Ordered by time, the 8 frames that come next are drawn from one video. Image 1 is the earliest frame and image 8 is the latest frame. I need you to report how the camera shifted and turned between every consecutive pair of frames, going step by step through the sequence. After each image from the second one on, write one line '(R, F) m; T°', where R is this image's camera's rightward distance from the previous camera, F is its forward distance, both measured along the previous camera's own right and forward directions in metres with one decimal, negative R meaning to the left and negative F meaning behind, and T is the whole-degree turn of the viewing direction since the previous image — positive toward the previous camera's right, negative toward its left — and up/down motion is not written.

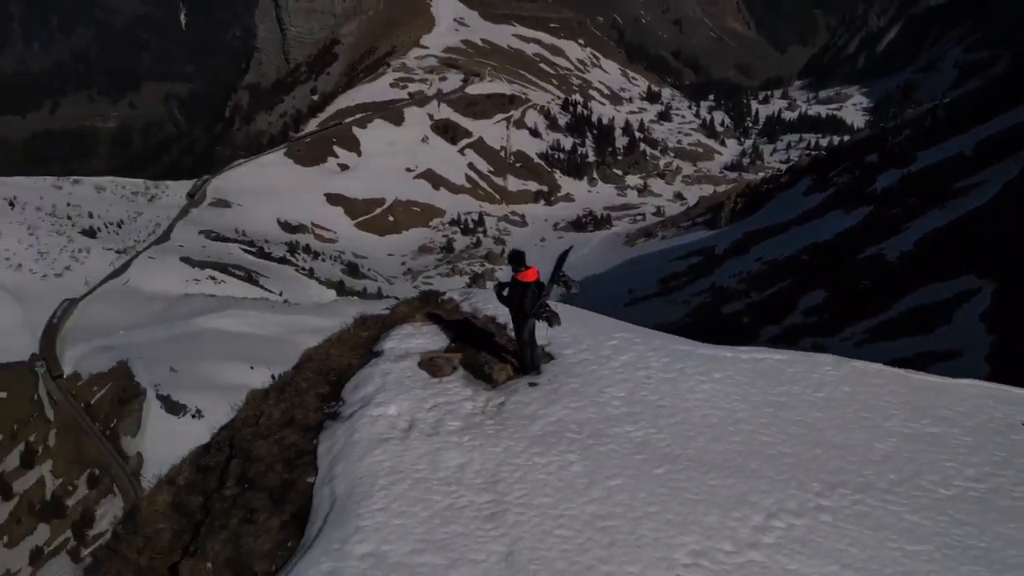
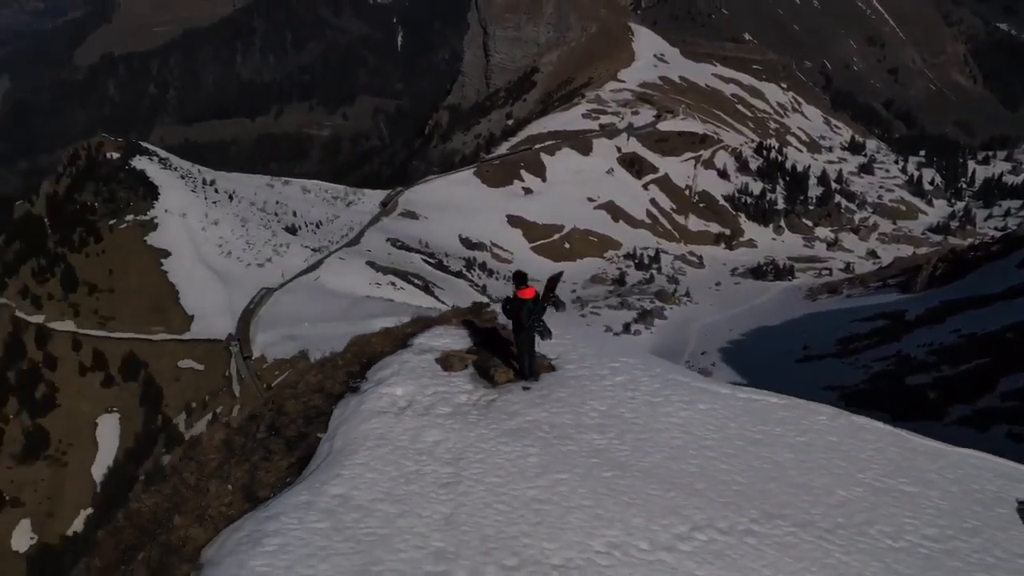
(+0.6, -0.4) m; -12°
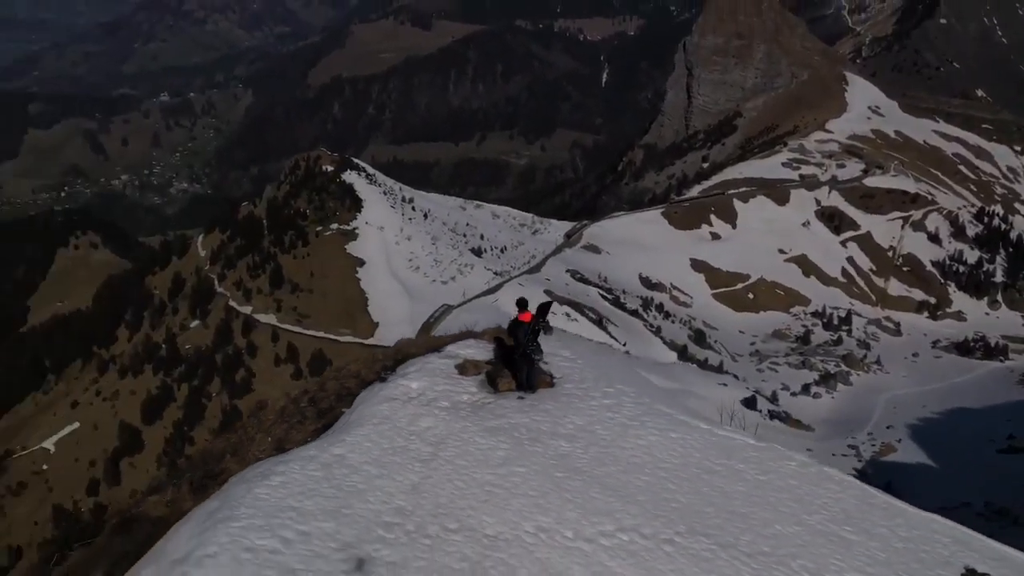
(+0.7, -0.5) m; -12°
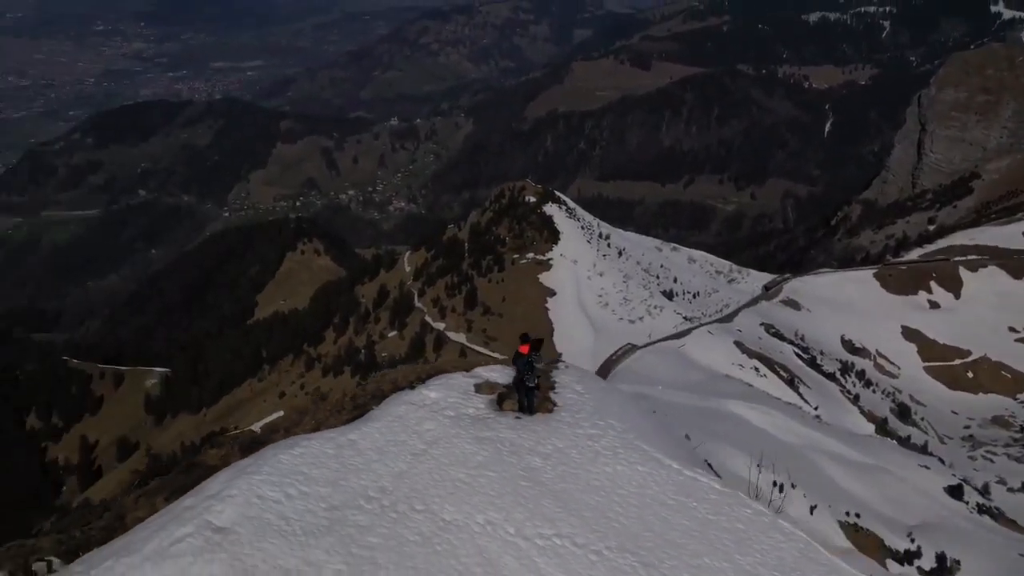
(+0.9, -0.5) m; -13°
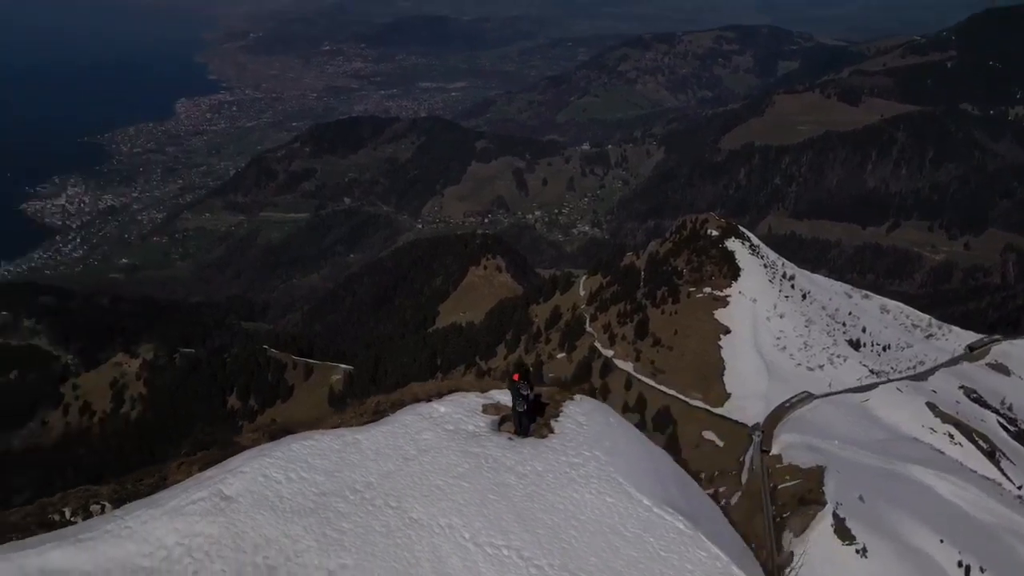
(+0.9, -0.3) m; -12°
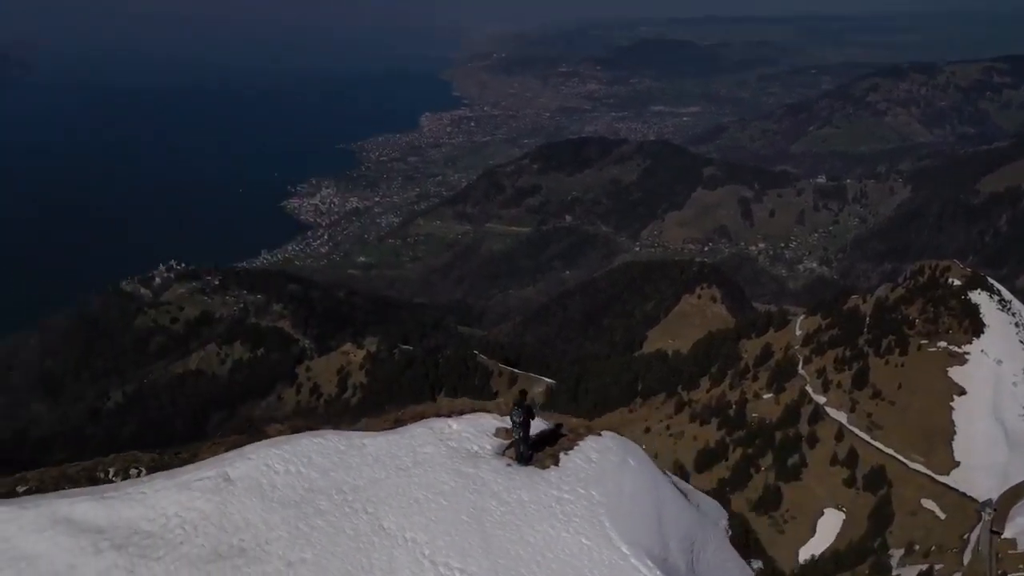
(+1.0, +0.1) m; -15°
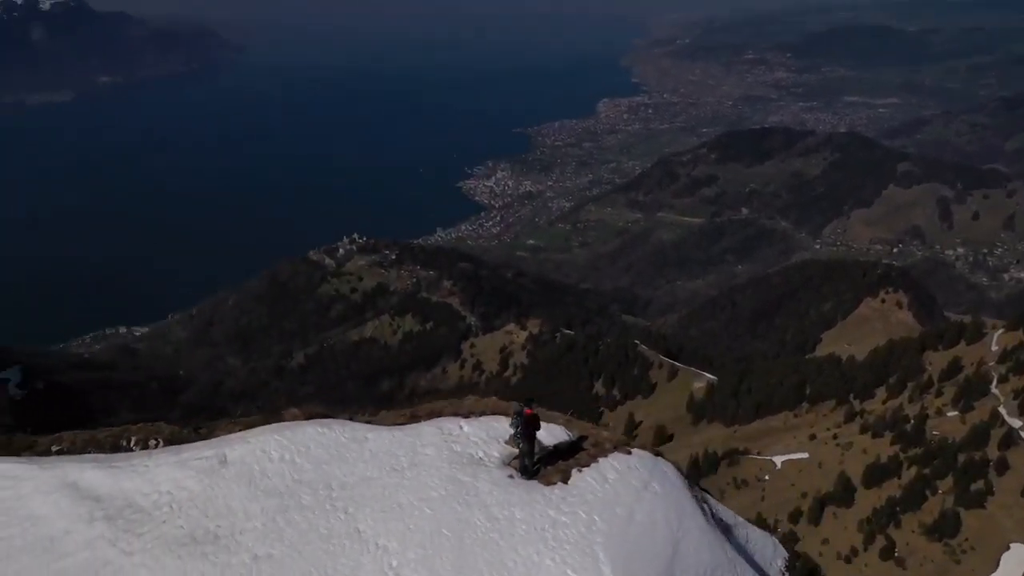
(+0.7, +0.5) m; -11°
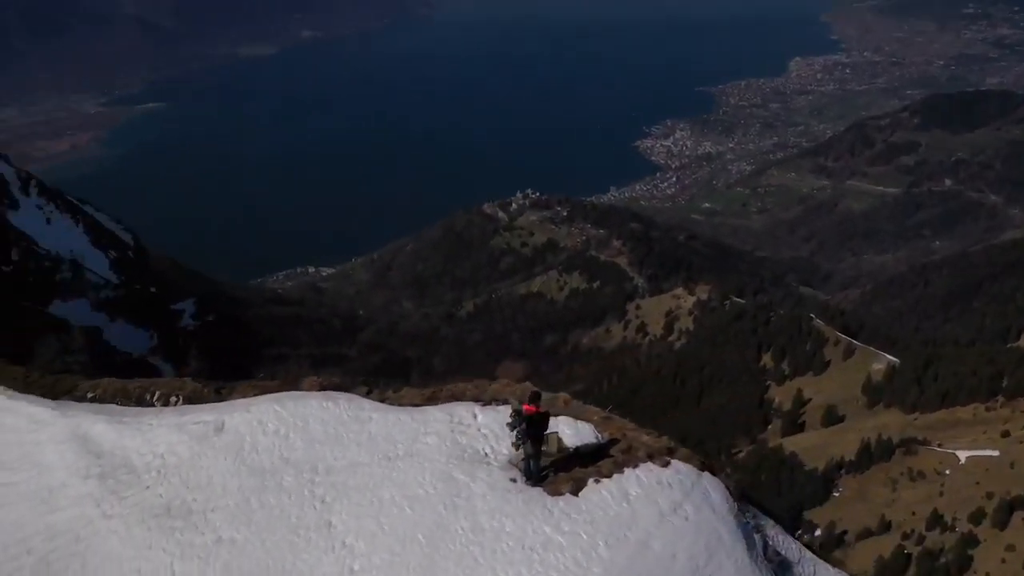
(+0.6, +0.6) m; -12°
